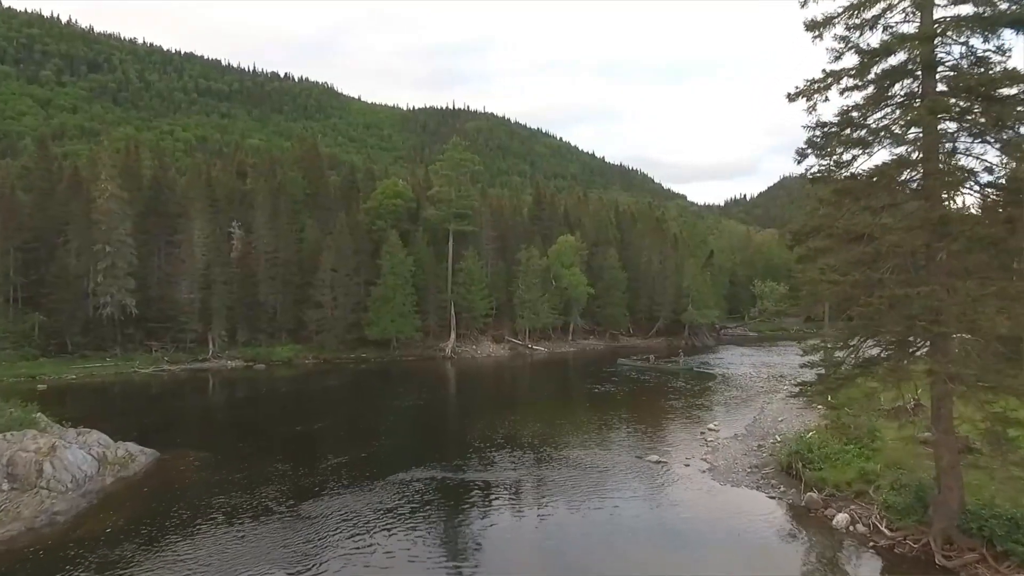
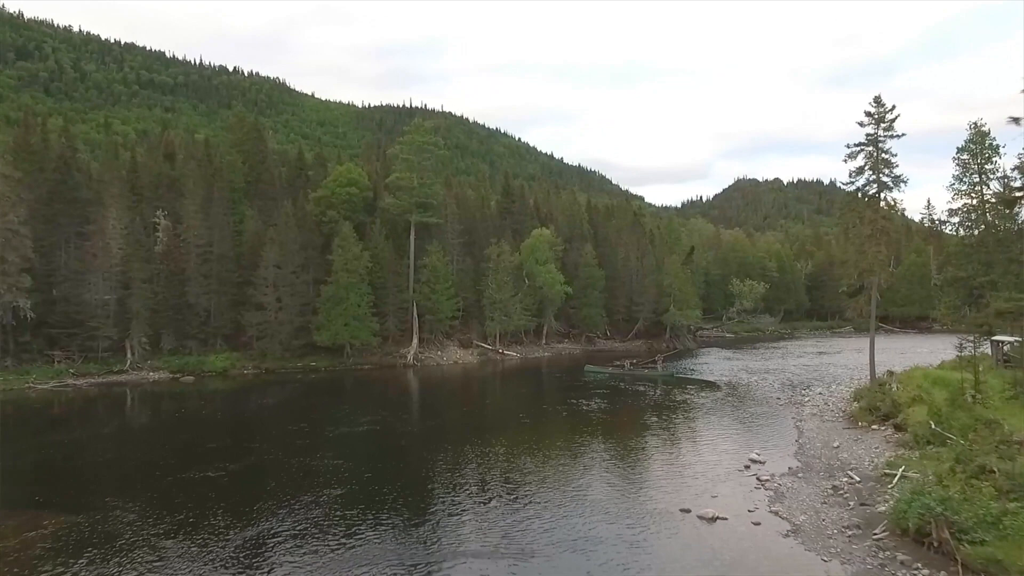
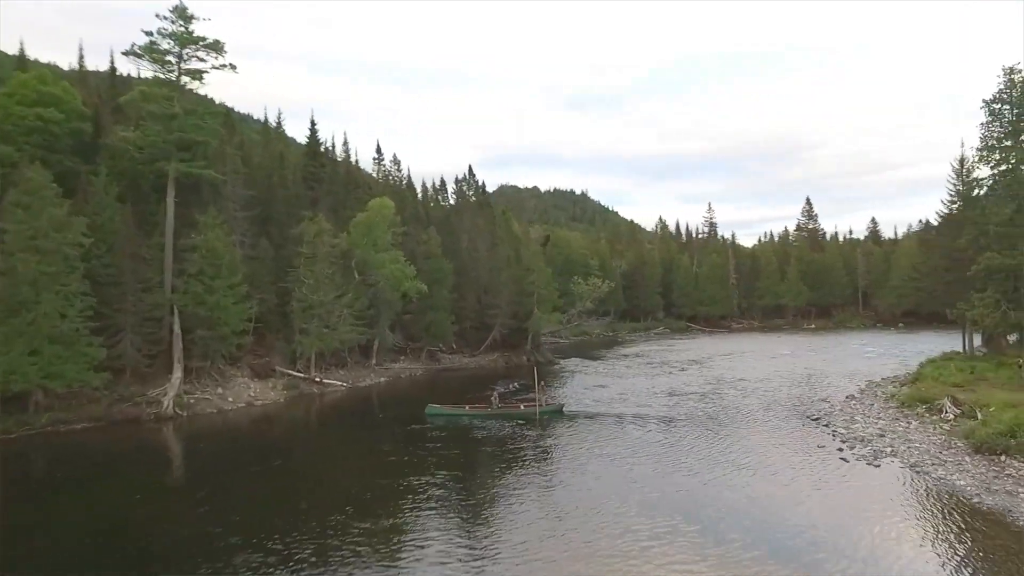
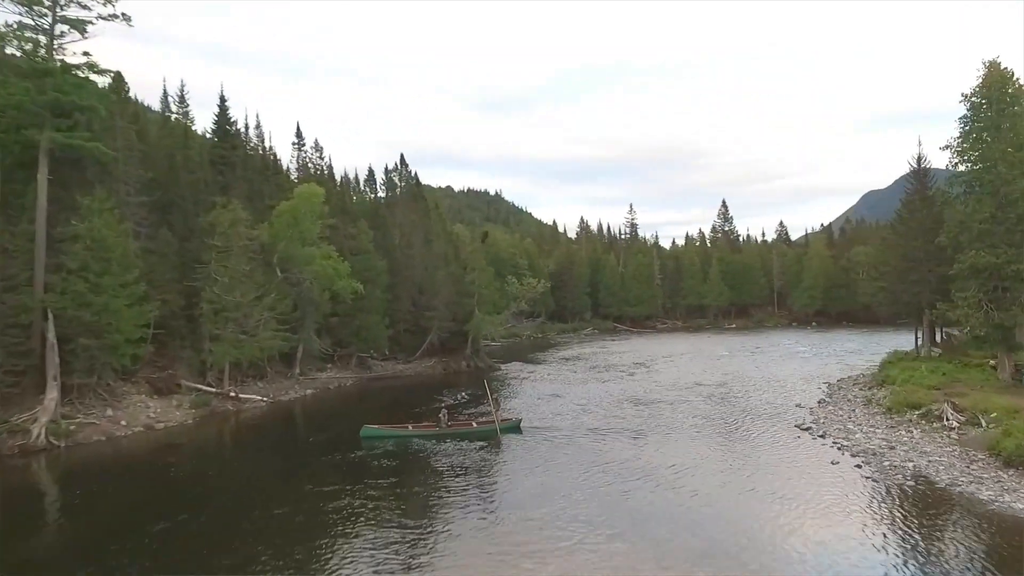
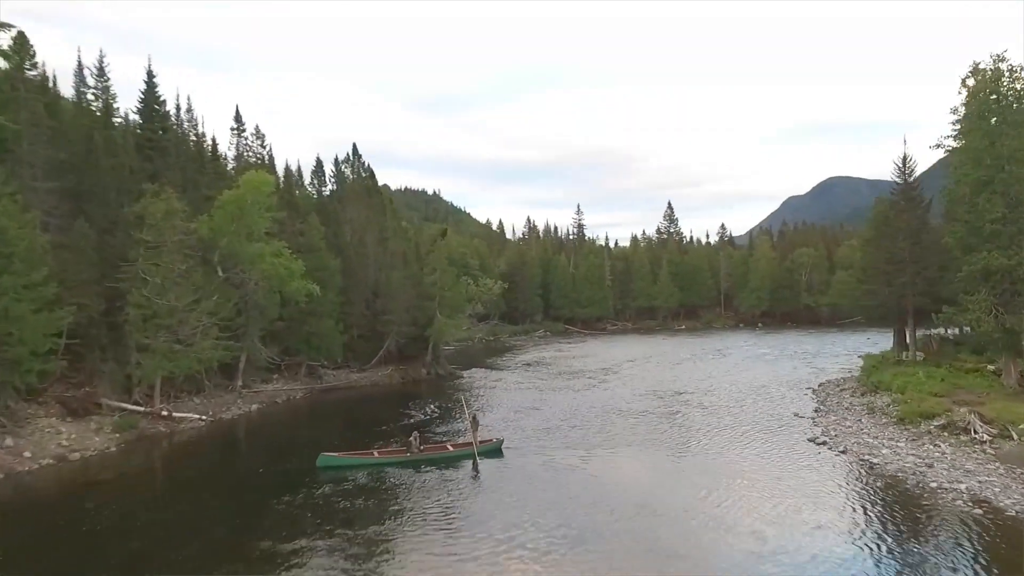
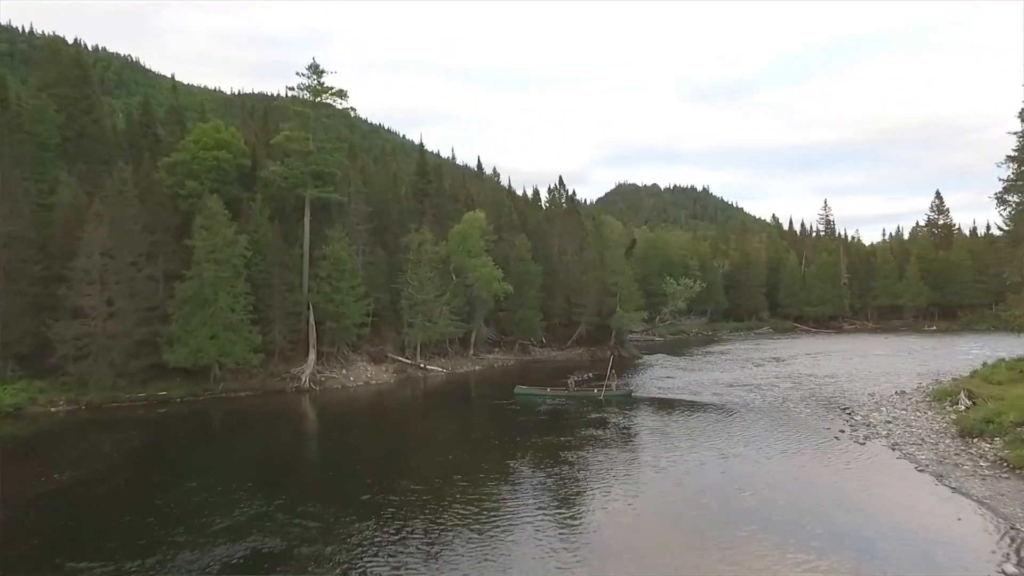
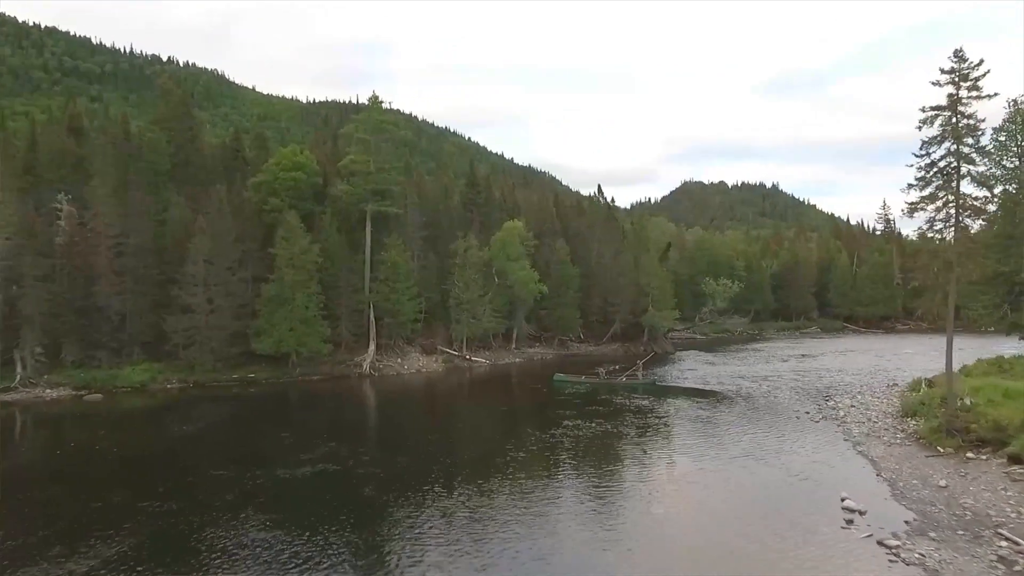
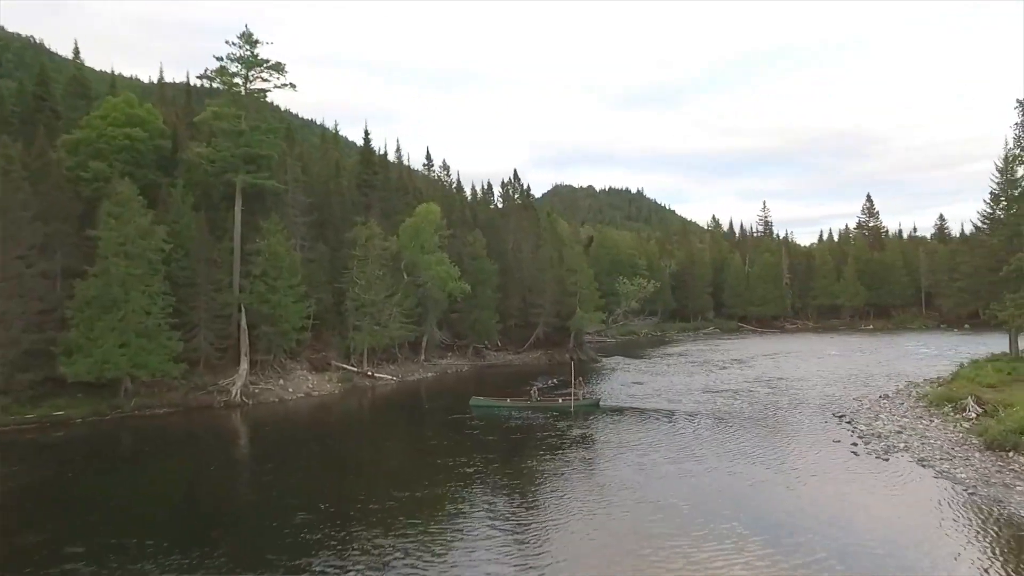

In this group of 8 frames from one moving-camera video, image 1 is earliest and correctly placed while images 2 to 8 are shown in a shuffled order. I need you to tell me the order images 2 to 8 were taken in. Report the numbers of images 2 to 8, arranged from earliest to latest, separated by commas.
2, 7, 6, 8, 3, 4, 5
